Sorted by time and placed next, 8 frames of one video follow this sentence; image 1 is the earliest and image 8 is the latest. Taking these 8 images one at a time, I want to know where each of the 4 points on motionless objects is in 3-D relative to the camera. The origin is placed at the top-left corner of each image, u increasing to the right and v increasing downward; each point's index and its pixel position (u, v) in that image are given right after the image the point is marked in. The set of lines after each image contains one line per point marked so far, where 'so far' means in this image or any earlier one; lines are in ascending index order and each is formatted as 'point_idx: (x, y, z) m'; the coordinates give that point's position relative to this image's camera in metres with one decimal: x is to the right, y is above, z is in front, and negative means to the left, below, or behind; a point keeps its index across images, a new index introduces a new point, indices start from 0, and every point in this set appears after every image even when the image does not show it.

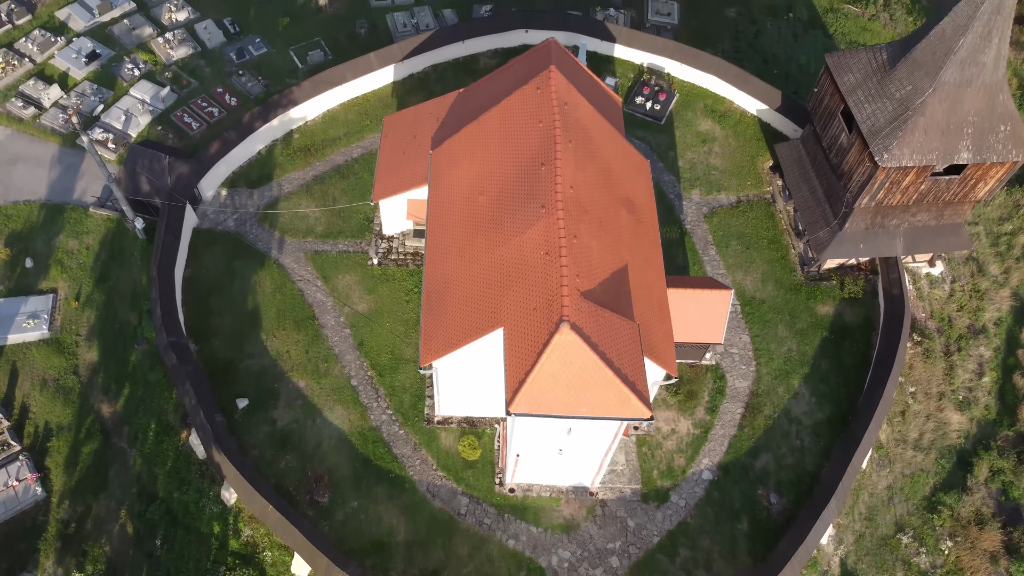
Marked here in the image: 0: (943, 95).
0: (+10.3, +4.6, +19.1) m
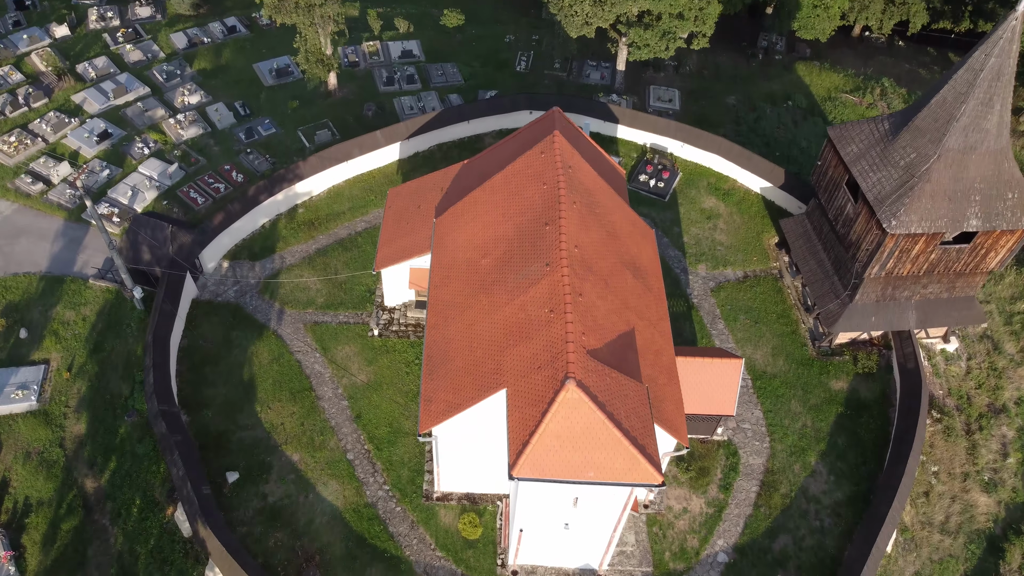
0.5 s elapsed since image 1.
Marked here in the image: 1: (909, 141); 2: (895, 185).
0: (+10.4, +3.0, +19.1) m
1: (+9.8, +3.6, +19.7) m
2: (+9.4, +2.5, +19.7) m
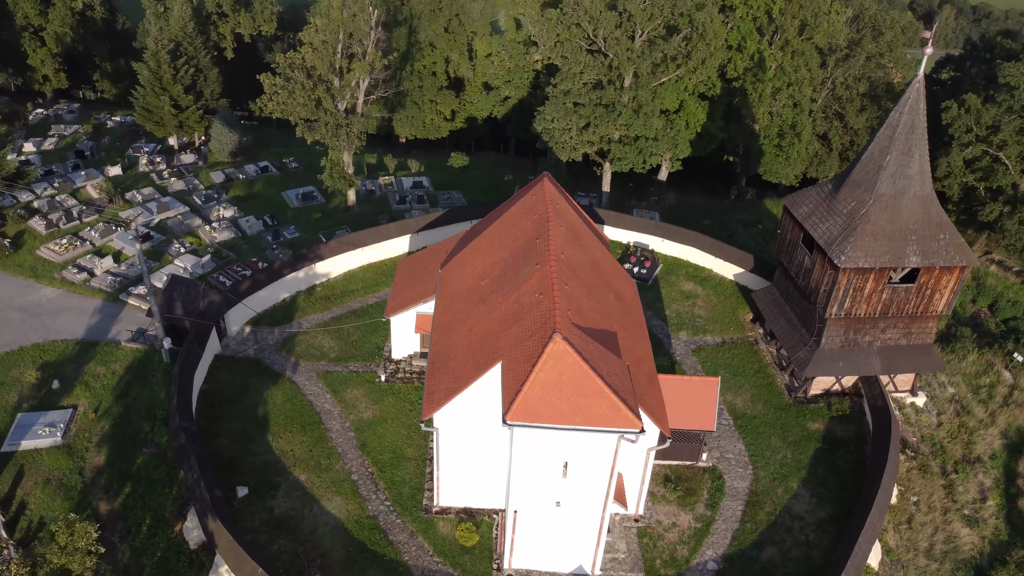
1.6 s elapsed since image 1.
0: (+10.3, +2.3, +22.2) m
1: (+9.7, +2.7, +23.0) m
2: (+9.3, +1.7, +22.7) m
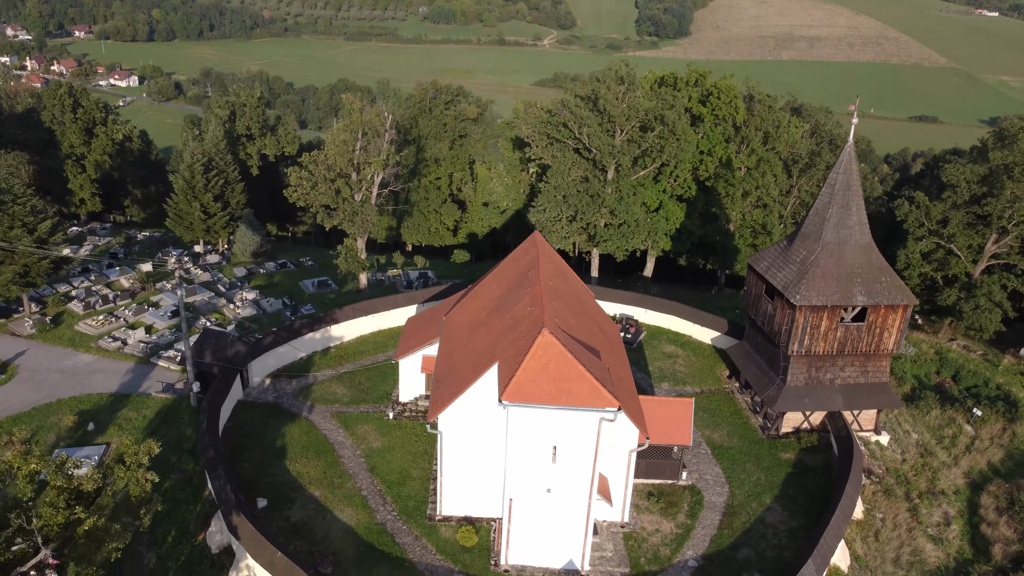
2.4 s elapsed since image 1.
0: (+10.2, +1.2, +25.6) m
1: (+9.5, +1.4, +26.4) m
2: (+9.2, +0.4, +26.0) m
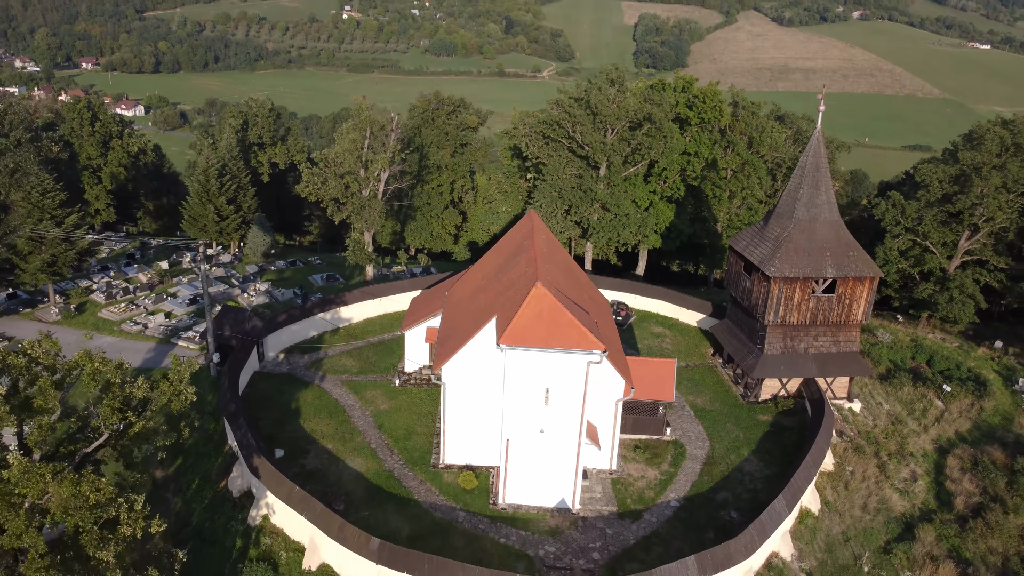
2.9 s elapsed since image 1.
0: (+10.1, +2.1, +27.9) m
1: (+9.5, +2.3, +28.7) m
2: (+9.1, +1.4, +28.2) m
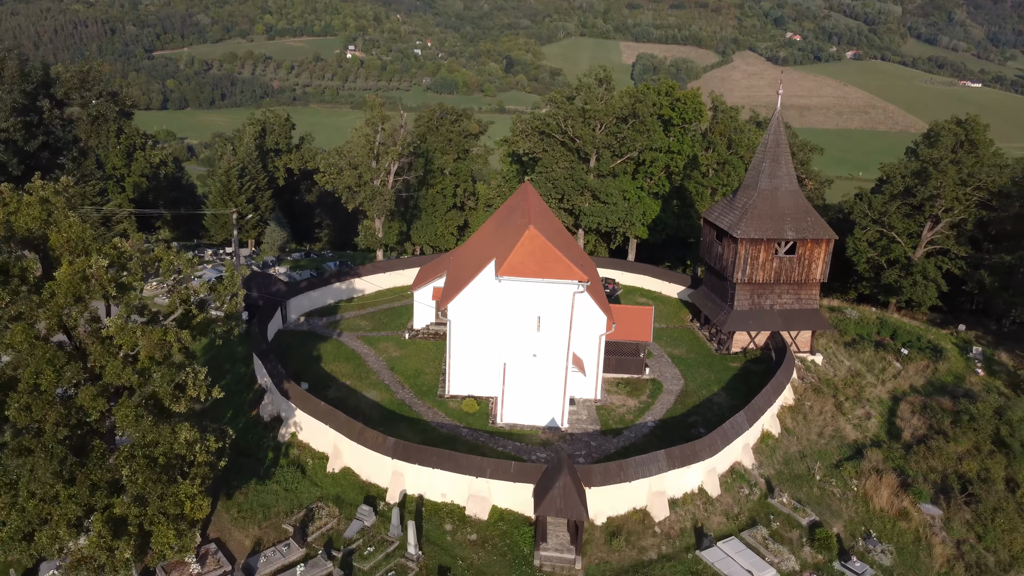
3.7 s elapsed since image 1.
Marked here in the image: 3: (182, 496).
0: (+10.0, +3.6, +31.6) m
1: (+9.3, +3.8, +32.5) m
2: (+9.0, +2.9, +31.9) m
3: (-7.4, -4.6, +17.8) m
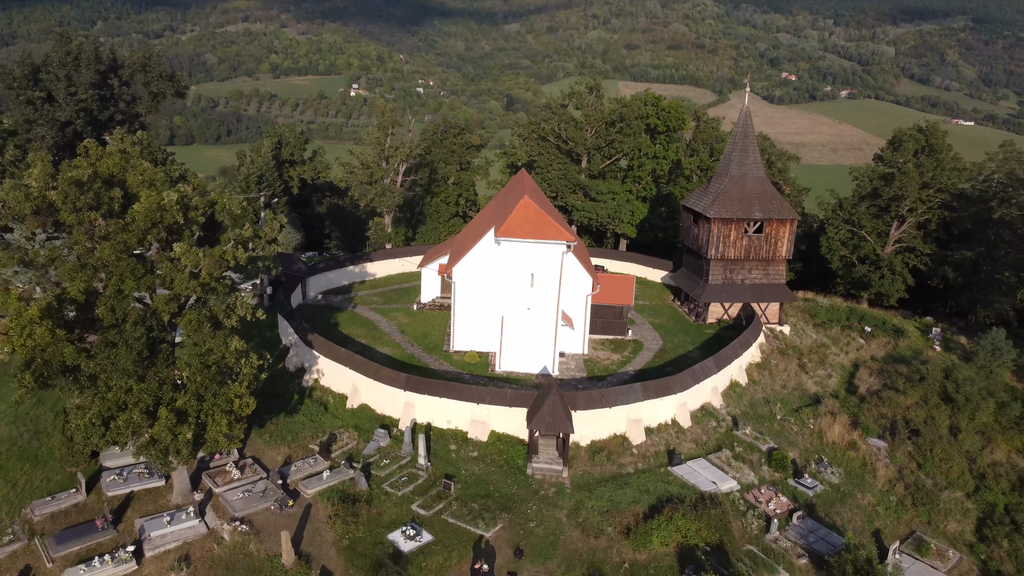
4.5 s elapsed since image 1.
0: (+9.9, +4.7, +35.5) m
1: (+9.2, +4.8, +36.4) m
2: (+8.9, +3.9, +35.8) m
3: (-7.5, -2.9, +21.3) m
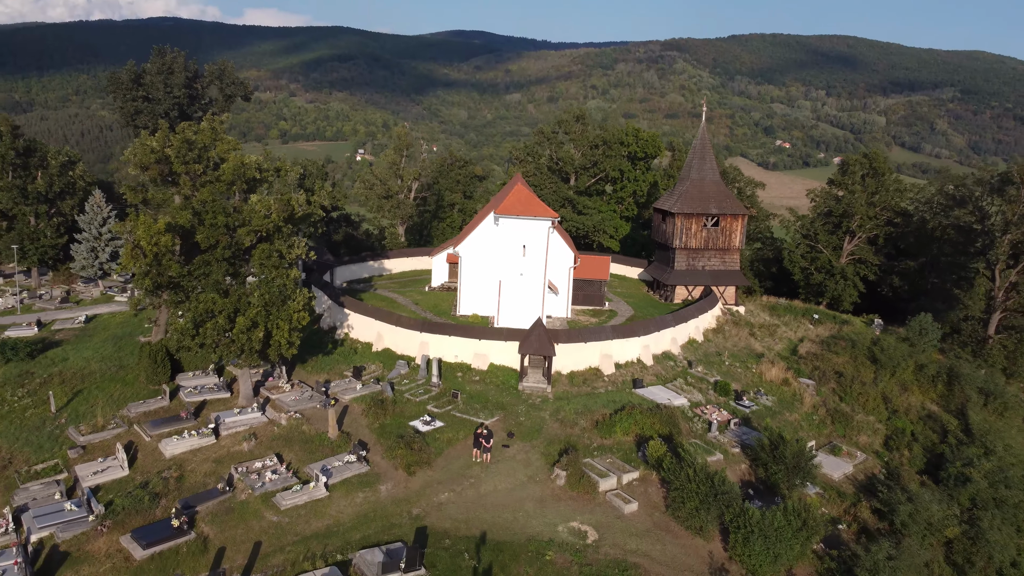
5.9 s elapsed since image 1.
0: (+9.7, +5.5, +42.5) m
1: (+9.1, +5.6, +43.4) m
2: (+8.7, +4.7, +42.7) m
3: (-7.7, -0.8, +27.8) m
